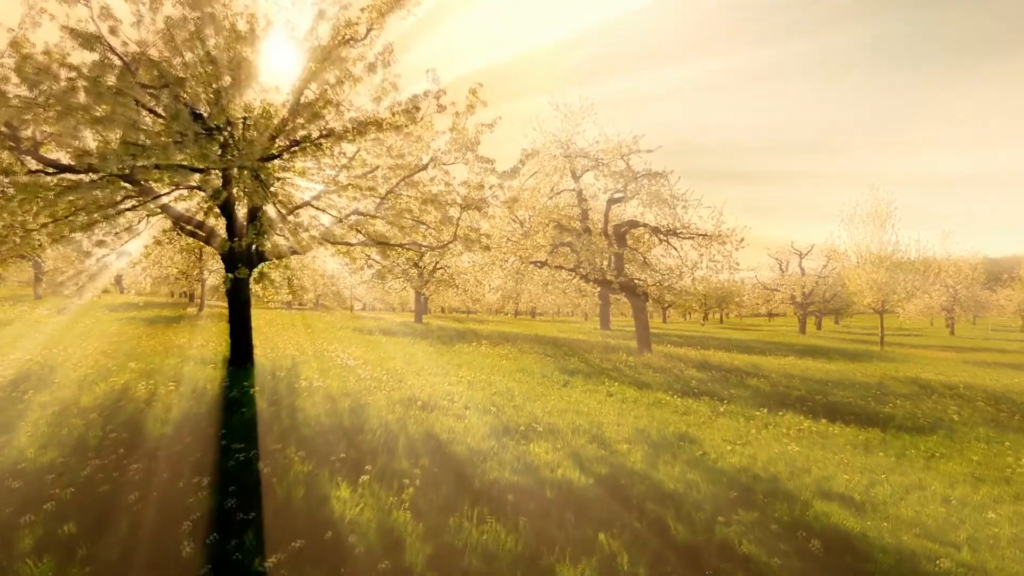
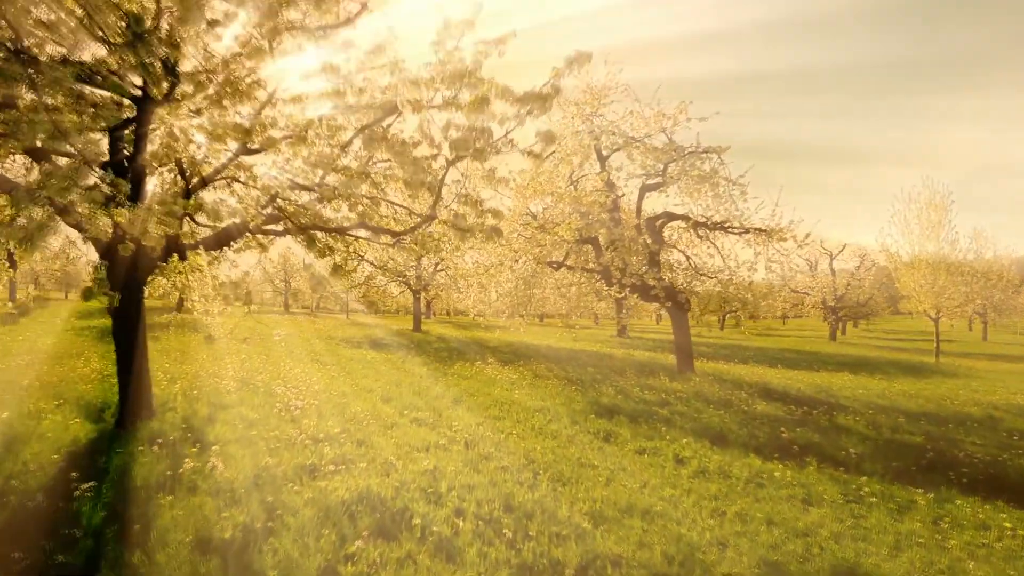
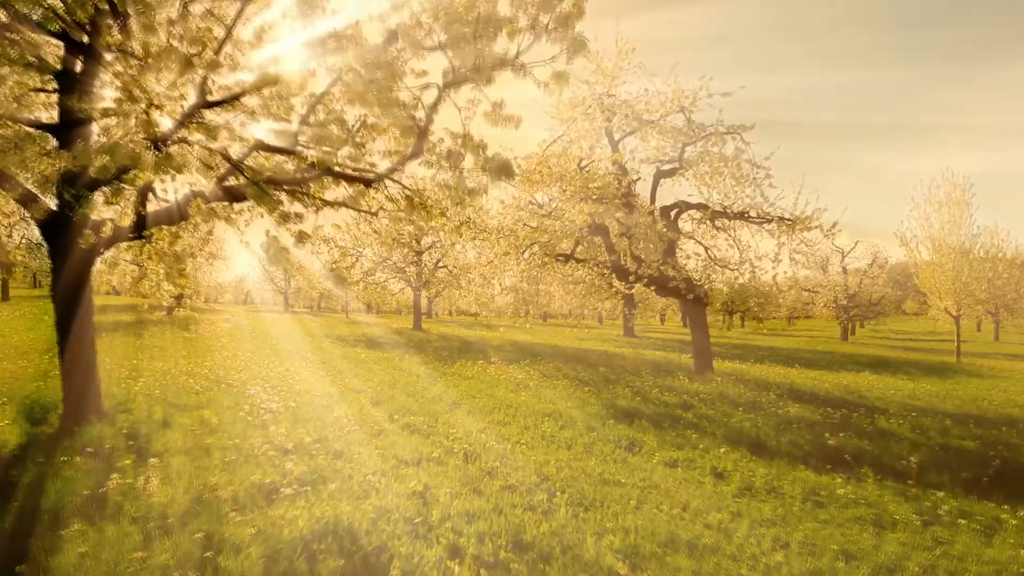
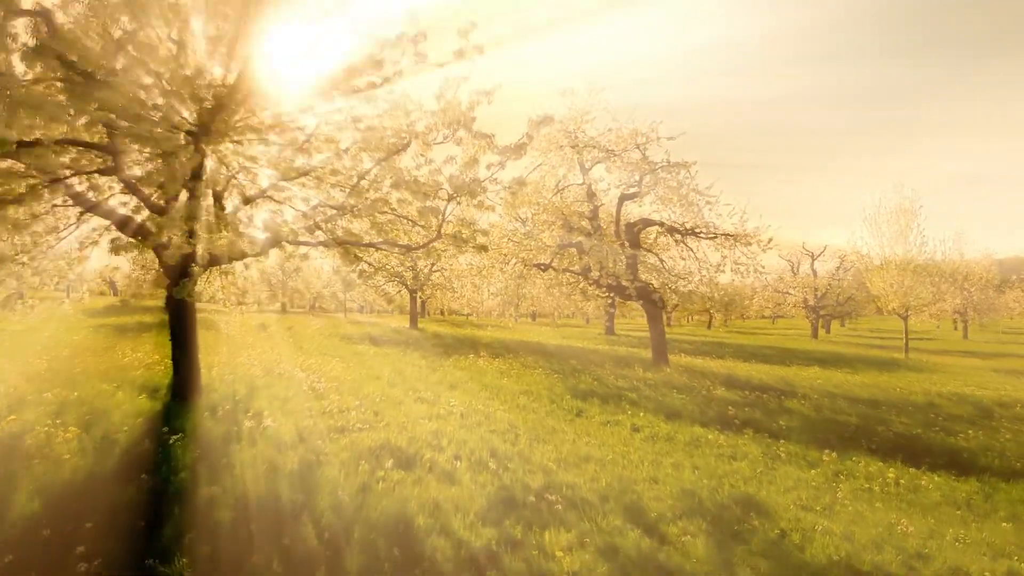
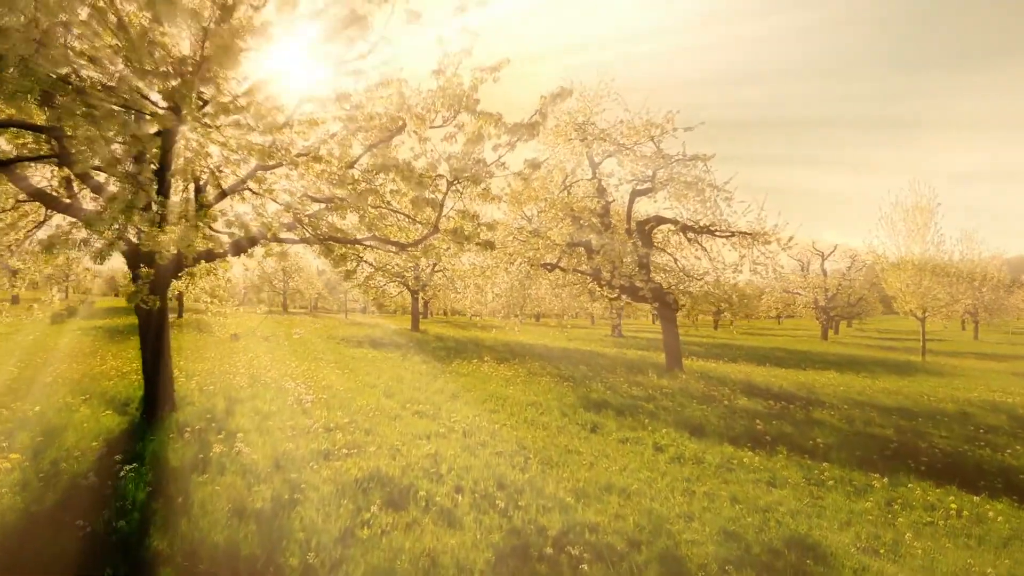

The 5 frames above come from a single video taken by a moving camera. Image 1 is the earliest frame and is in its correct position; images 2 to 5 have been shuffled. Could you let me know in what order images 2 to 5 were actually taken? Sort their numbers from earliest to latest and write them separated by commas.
4, 5, 2, 3
